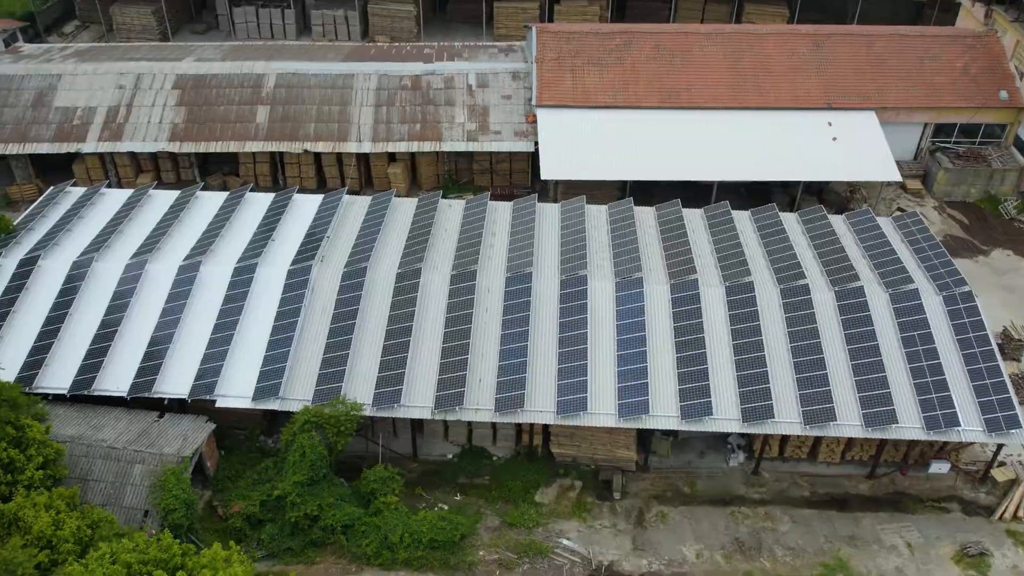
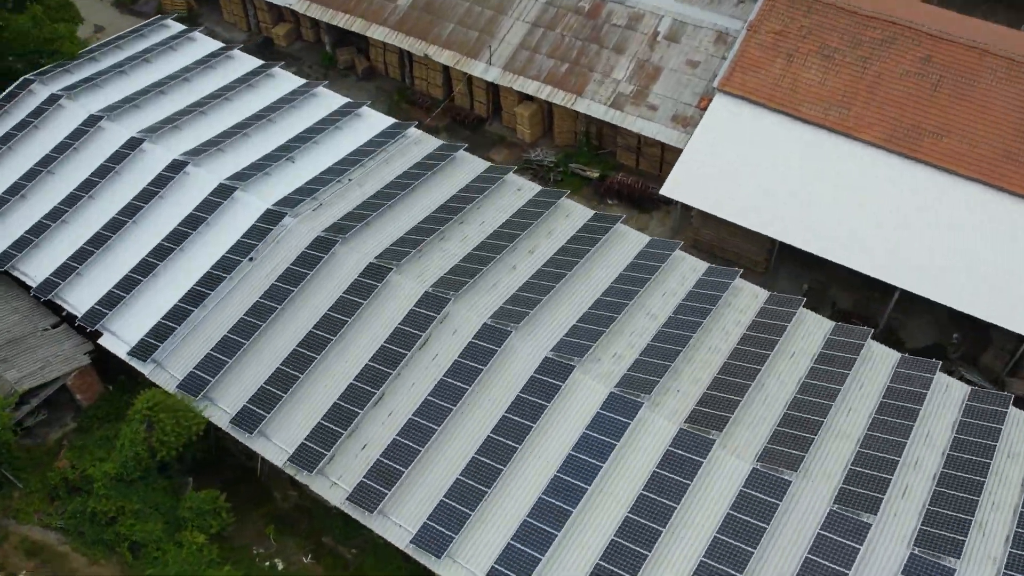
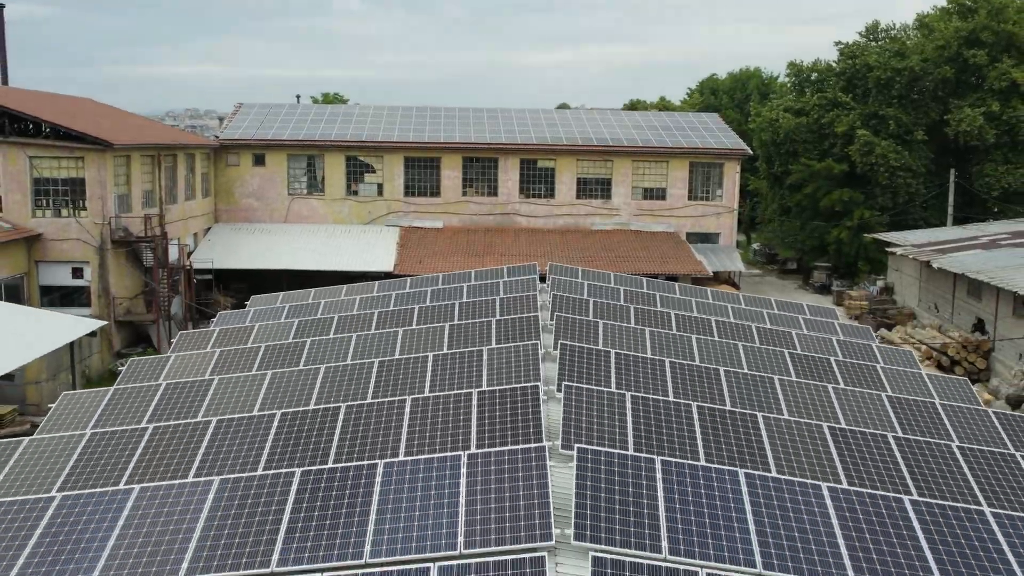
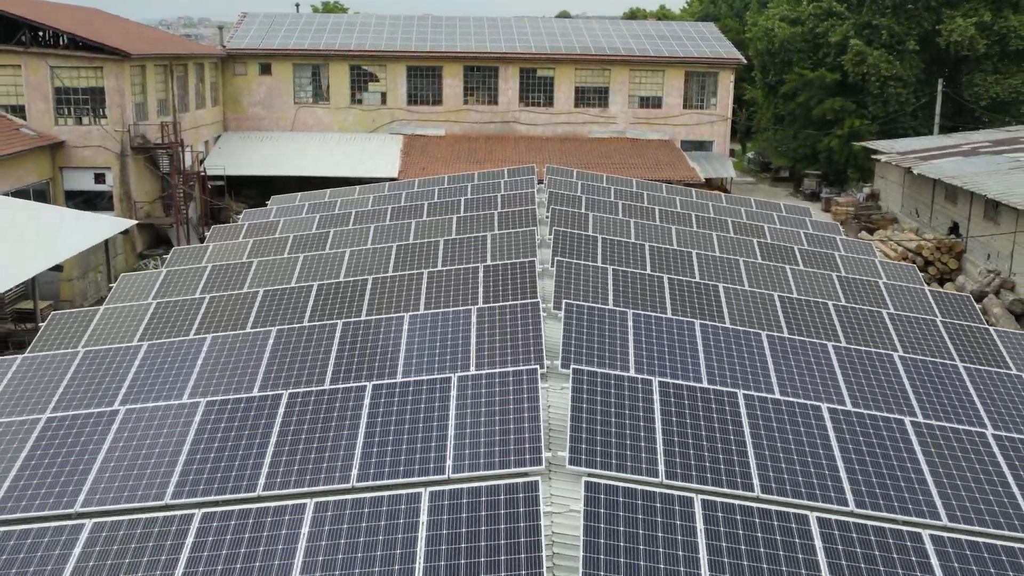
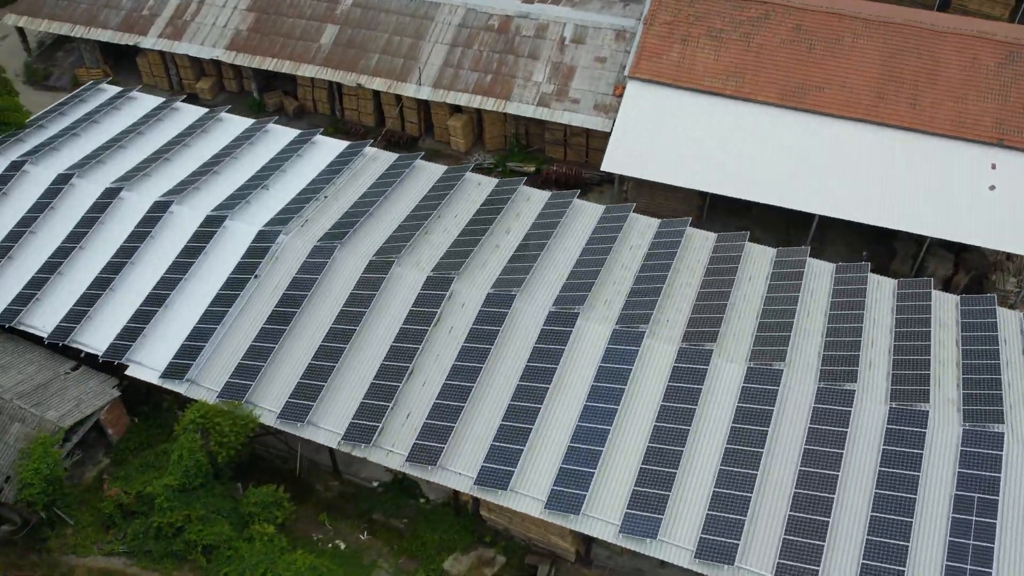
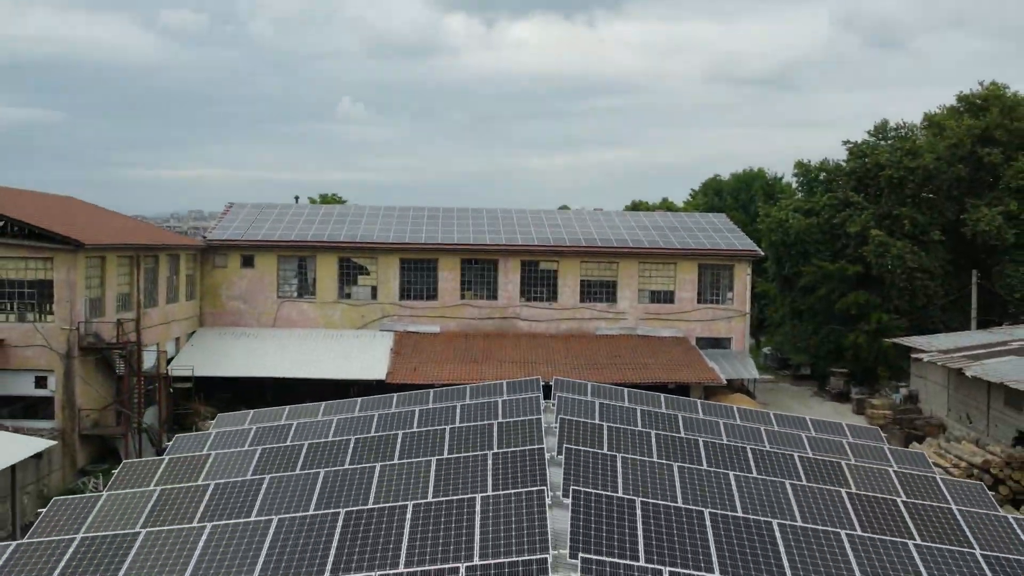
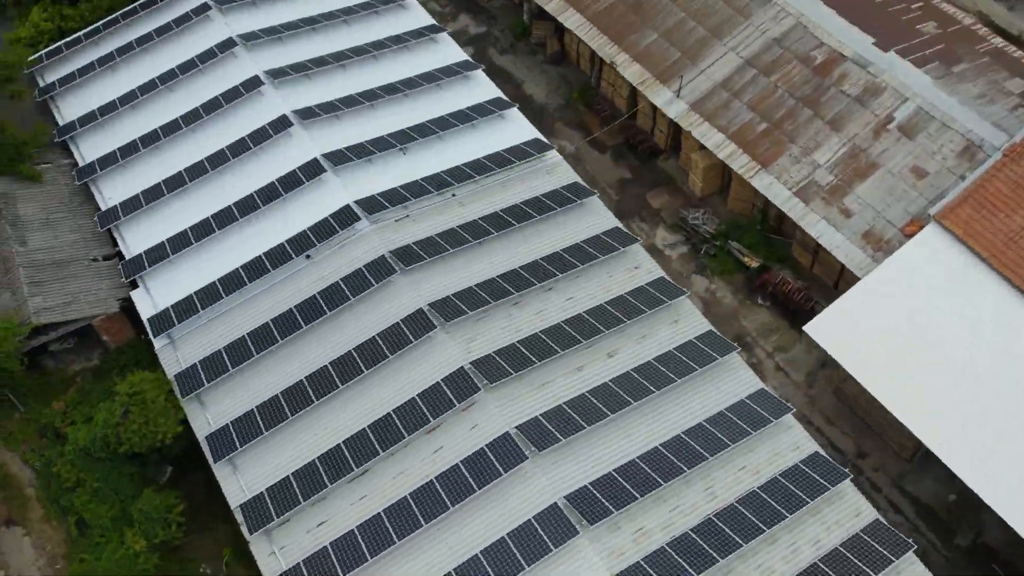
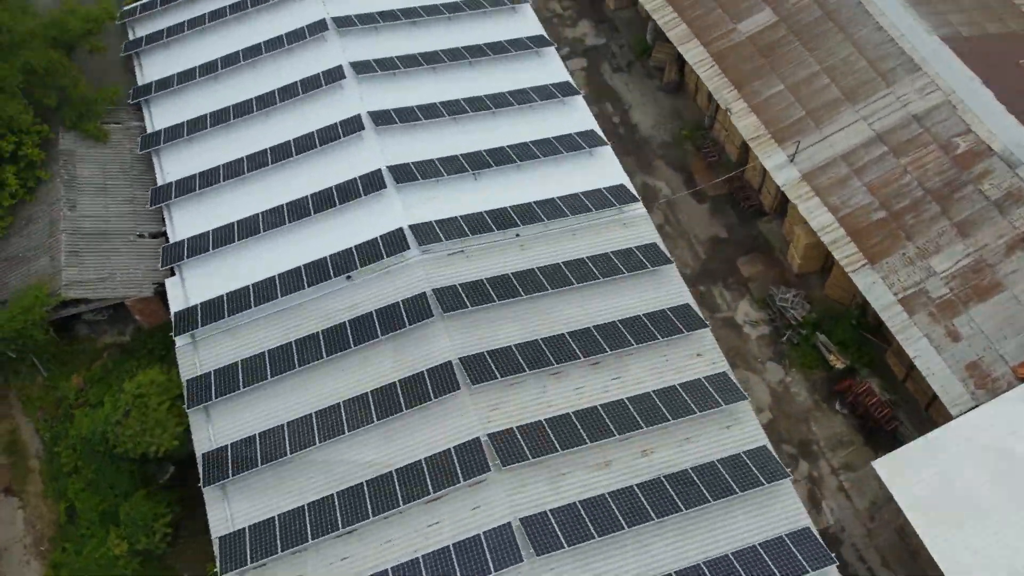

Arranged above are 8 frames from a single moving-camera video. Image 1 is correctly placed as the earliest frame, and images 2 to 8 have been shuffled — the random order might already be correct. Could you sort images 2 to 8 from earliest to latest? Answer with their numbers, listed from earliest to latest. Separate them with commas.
5, 2, 7, 8, 6, 3, 4
